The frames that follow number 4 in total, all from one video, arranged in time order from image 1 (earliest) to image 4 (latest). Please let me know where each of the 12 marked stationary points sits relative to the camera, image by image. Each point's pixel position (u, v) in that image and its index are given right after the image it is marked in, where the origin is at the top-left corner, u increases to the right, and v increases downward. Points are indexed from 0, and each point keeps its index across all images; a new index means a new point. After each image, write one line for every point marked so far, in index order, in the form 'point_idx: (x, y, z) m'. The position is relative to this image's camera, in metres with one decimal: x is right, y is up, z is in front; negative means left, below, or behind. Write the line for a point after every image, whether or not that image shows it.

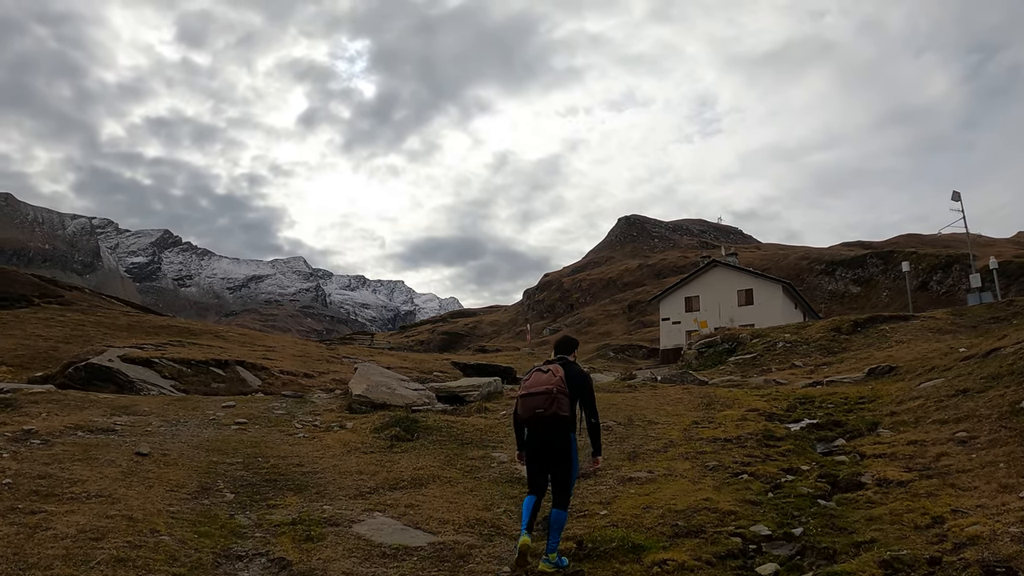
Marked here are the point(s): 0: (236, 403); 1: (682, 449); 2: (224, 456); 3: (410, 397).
0: (-6.8, -2.8, +14.6) m
1: (+3.4, -3.2, +11.9) m
2: (-4.8, -2.8, +9.9) m
3: (-2.6, -2.8, +15.2) m
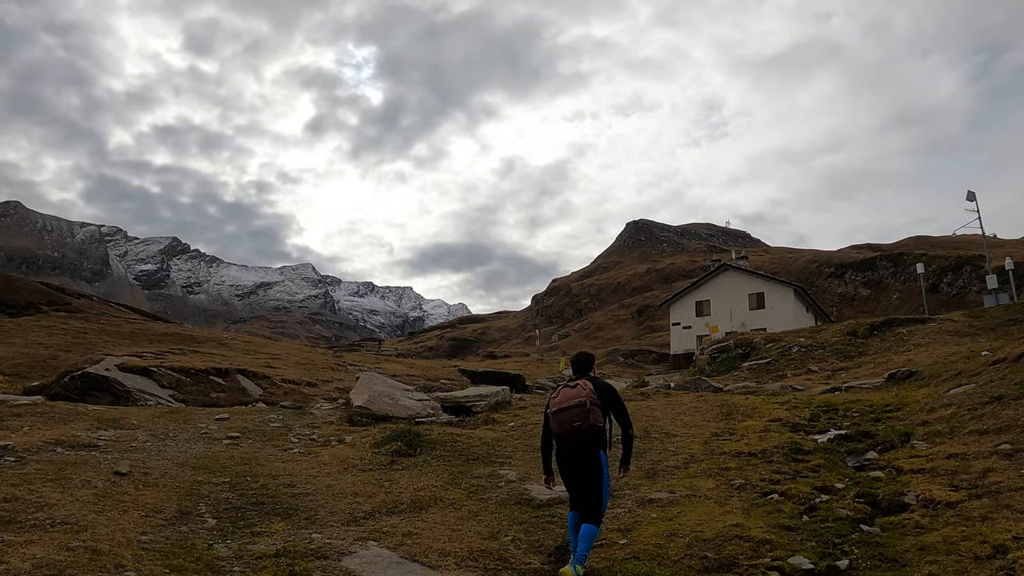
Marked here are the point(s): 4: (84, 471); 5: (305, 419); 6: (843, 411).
0: (-6.6, -3.0, +13.9) m
1: (+3.6, -3.3, +11.1) m
2: (-4.7, -2.9, +9.2) m
3: (-2.4, -2.9, +14.4) m
4: (-6.3, -2.7, +8.8) m
5: (-4.9, -3.1, +14.1) m
6: (+10.7, -4.0, +19.3) m
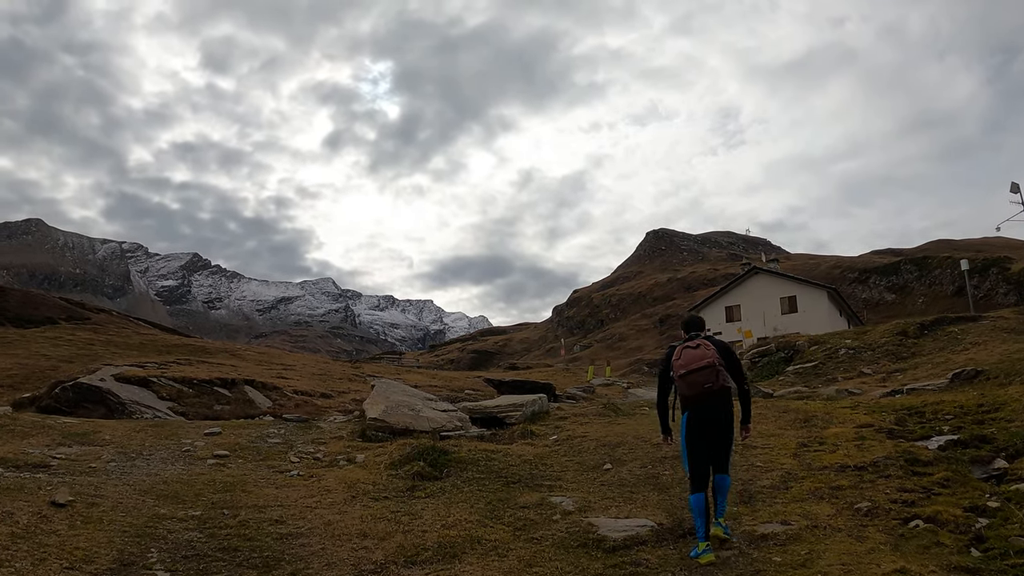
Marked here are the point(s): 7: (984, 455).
0: (-5.8, -2.8, +11.9) m
1: (+4.3, -2.9, +8.7) m
2: (-4.0, -2.6, +7.1) m
3: (-1.6, -2.7, +12.3) m
4: (-5.6, -2.4, +6.7) m
5: (-4.1, -2.9, +12.0) m
6: (+11.7, -3.7, +16.7) m
7: (+8.5, -3.2, +10.8) m
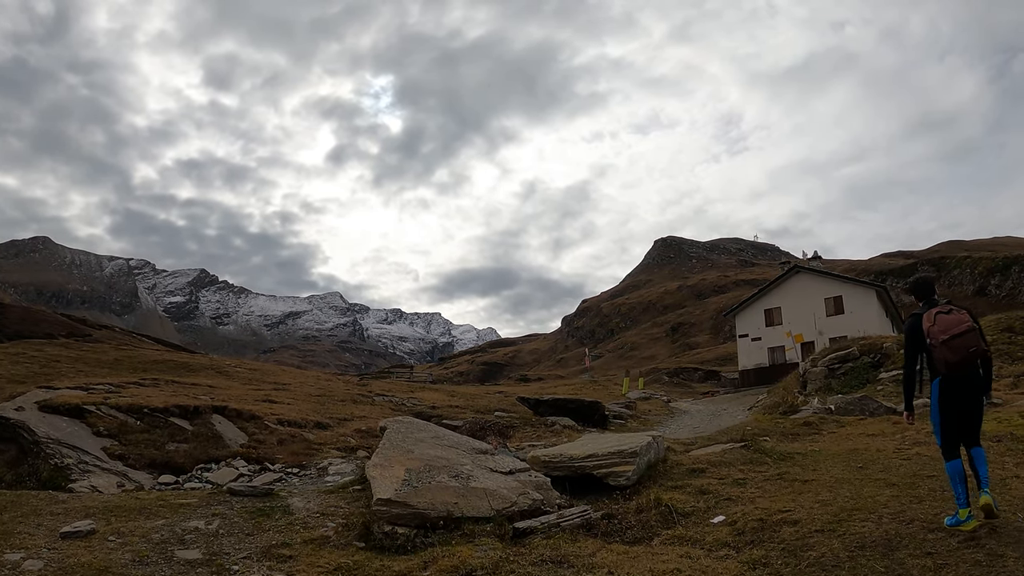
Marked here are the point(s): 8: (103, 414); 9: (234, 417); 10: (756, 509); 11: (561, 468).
0: (-4.3, -2.5, +6.3) m
1: (+5.7, -2.3, +3.1) m
2: (-2.6, -2.2, +1.5) m
3: (-0.1, -2.3, +6.7) m
4: (-4.3, -2.0, +1.2) m
5: (-2.6, -2.6, +6.4) m
6: (+13.3, -3.1, +11.0) m
7: (+10.0, -2.5, +5.1) m
8: (-10.8, -3.4, +15.8) m
9: (-8.5, -3.9, +18.3) m
10: (+2.7, -2.5, +6.6) m
11: (+0.6, -2.5, +8.5) m
